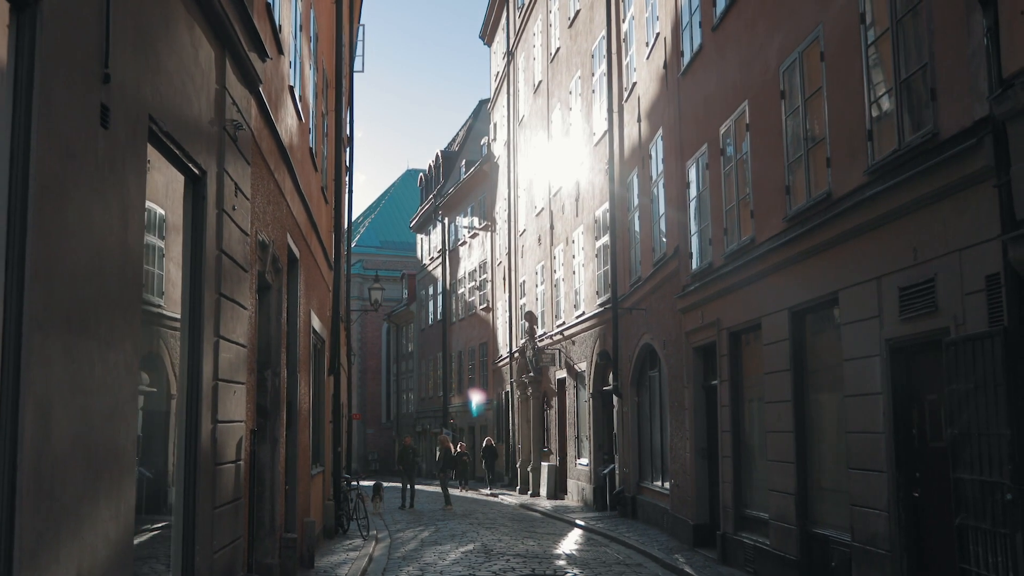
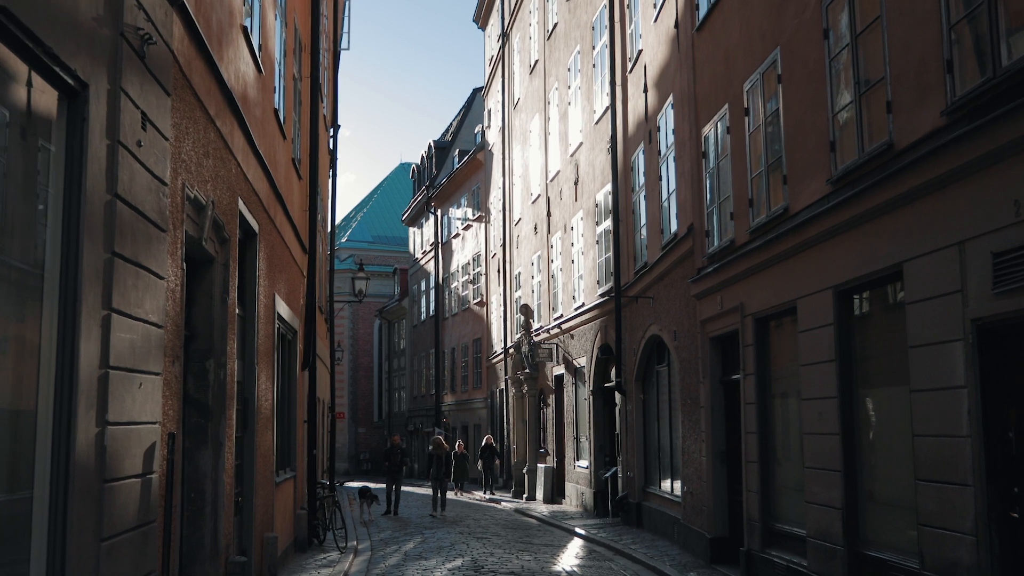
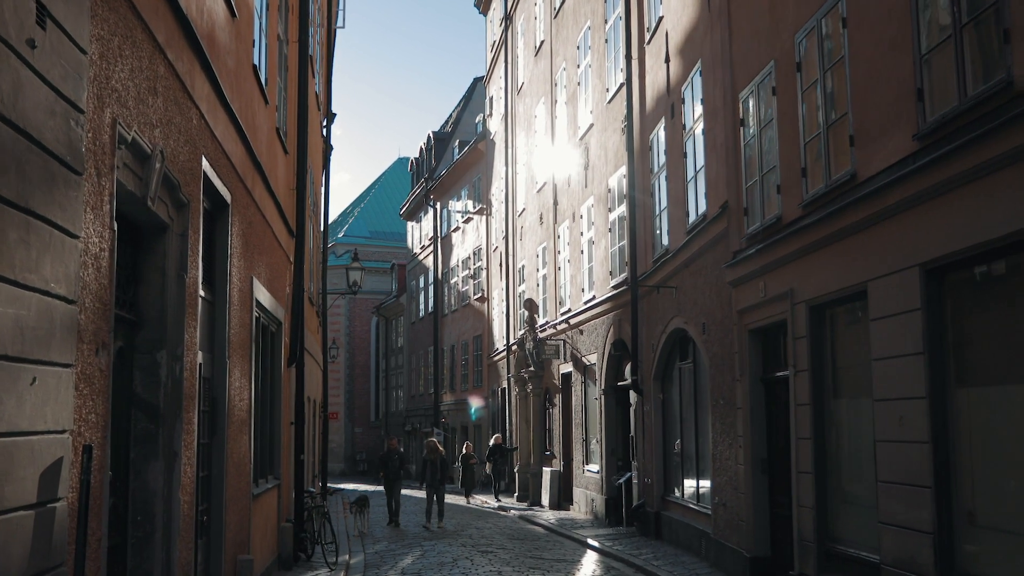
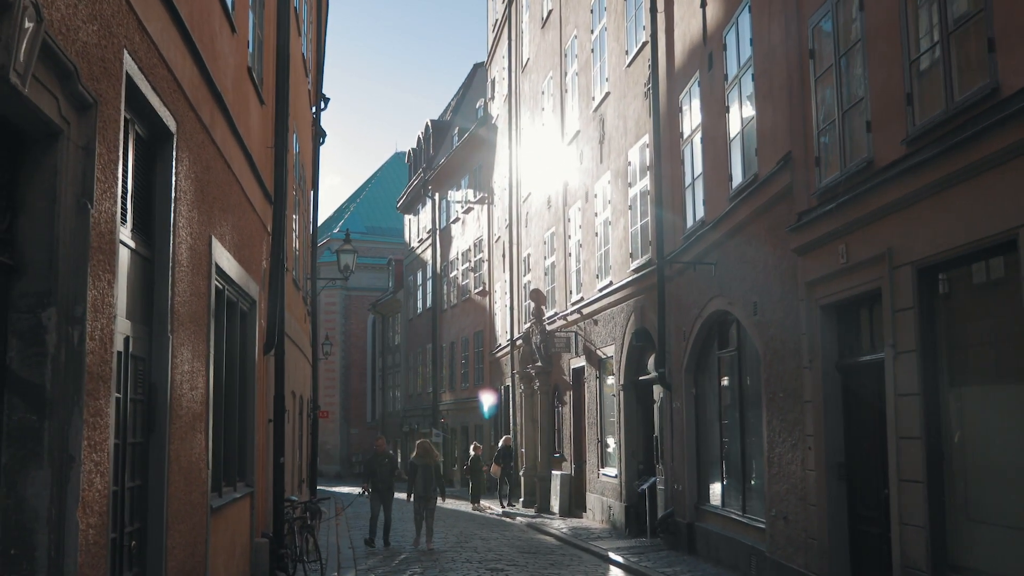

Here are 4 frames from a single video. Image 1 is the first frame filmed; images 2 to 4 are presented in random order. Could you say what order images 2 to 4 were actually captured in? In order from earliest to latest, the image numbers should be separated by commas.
2, 3, 4
